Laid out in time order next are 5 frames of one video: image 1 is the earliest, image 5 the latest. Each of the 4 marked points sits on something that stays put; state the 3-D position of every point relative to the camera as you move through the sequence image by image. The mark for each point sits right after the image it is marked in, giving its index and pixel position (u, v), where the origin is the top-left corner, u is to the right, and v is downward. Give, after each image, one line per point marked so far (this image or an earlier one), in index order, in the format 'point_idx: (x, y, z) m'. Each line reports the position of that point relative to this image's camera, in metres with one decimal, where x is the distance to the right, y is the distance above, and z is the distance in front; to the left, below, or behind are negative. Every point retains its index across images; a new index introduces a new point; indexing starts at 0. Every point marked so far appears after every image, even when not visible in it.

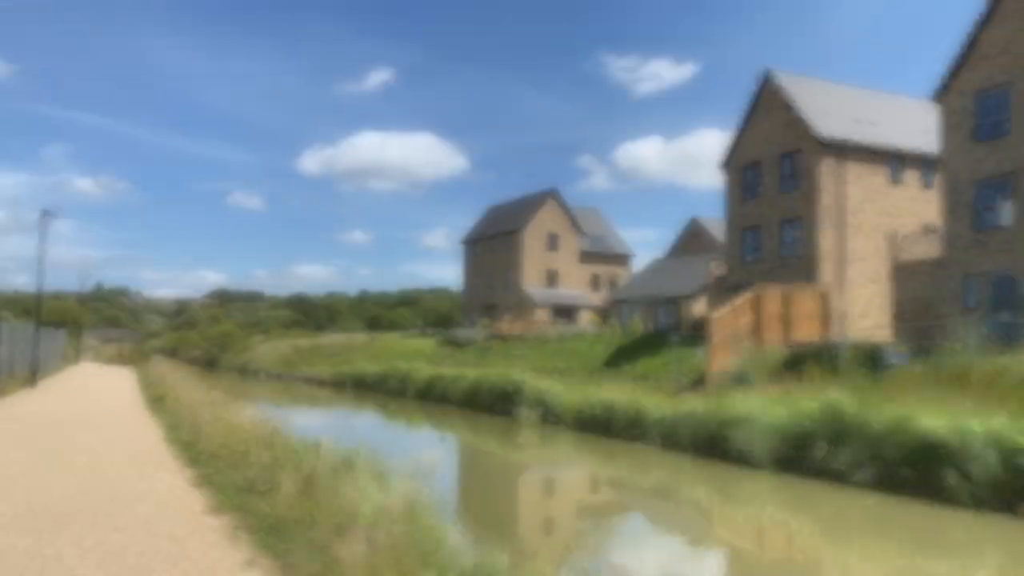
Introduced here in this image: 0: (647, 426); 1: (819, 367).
0: (+3.0, -3.0, +15.4) m
1: (+7.4, -1.8, +17.0) m
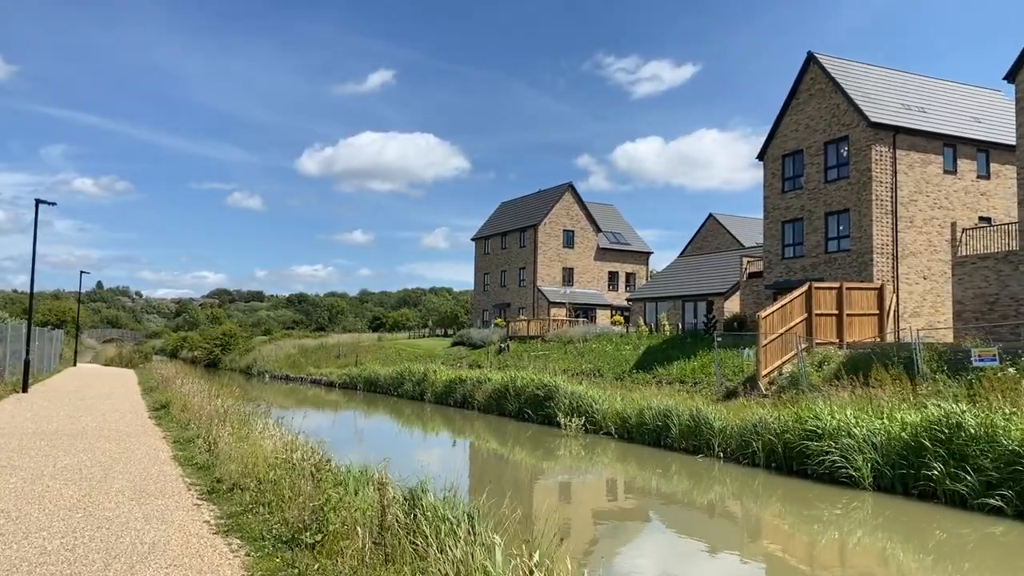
0: (+3.9, -2.9, +13.8) m
1: (+8.2, -1.8, +15.5) m
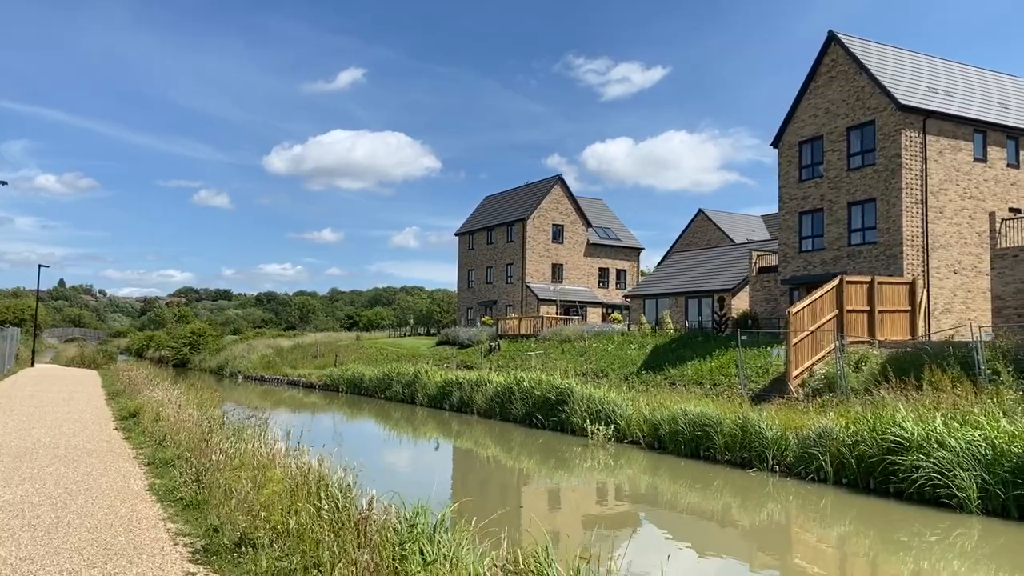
0: (+4.3, -2.7, +12.3) m
1: (+8.6, -1.6, +14.1) m
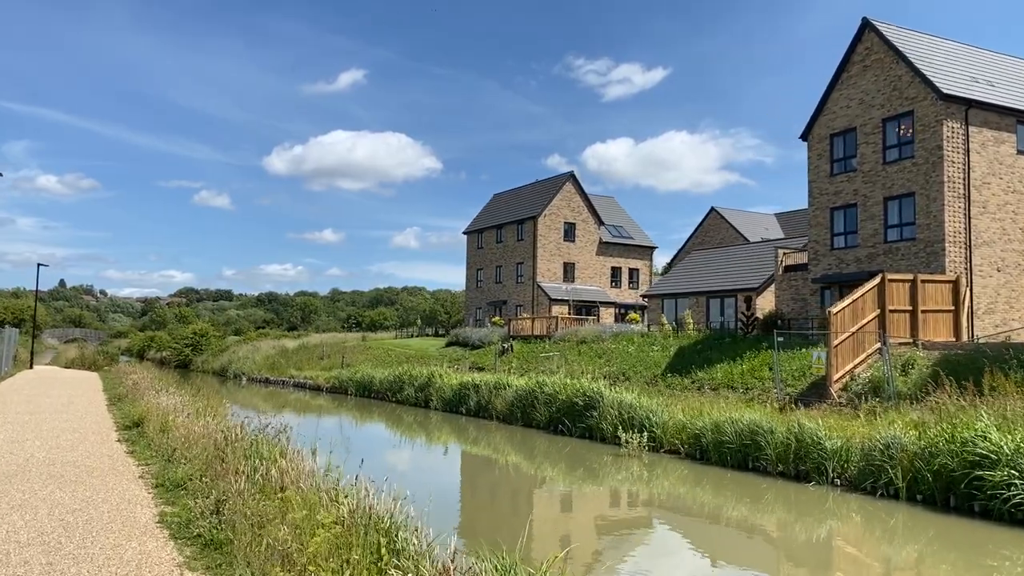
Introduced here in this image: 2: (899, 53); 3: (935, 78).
0: (+4.9, -2.7, +11.3) m
1: (+9.1, -1.6, +13.2) m
2: (+10.7, +6.5, +19.7) m
3: (+11.4, +5.7, +19.2) m
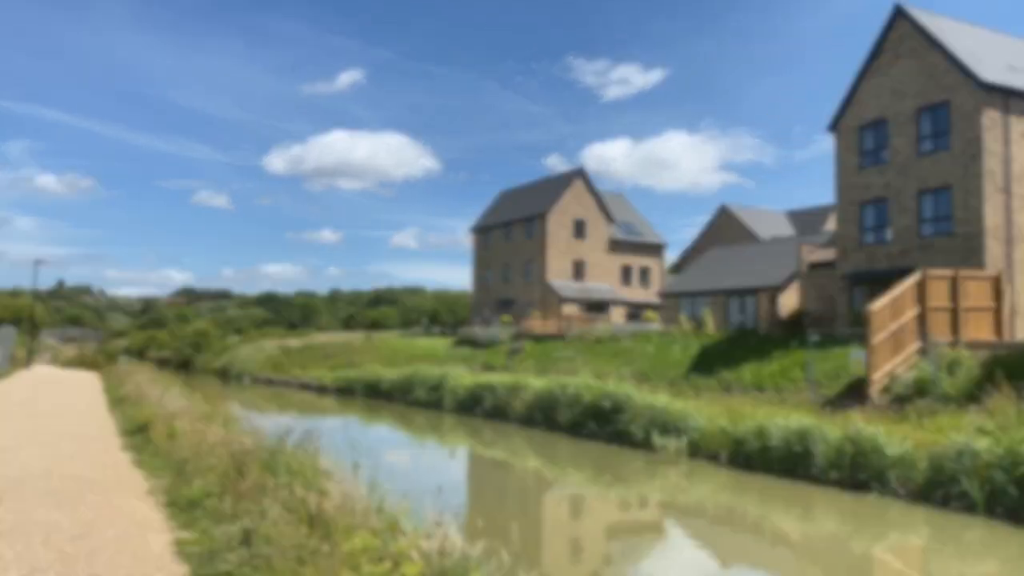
0: (+5.4, -2.6, +10.5) m
1: (+9.6, -1.5, +12.3) m
2: (+11.2, +6.6, +18.9) m
3: (+11.9, +5.7, +18.4) m
